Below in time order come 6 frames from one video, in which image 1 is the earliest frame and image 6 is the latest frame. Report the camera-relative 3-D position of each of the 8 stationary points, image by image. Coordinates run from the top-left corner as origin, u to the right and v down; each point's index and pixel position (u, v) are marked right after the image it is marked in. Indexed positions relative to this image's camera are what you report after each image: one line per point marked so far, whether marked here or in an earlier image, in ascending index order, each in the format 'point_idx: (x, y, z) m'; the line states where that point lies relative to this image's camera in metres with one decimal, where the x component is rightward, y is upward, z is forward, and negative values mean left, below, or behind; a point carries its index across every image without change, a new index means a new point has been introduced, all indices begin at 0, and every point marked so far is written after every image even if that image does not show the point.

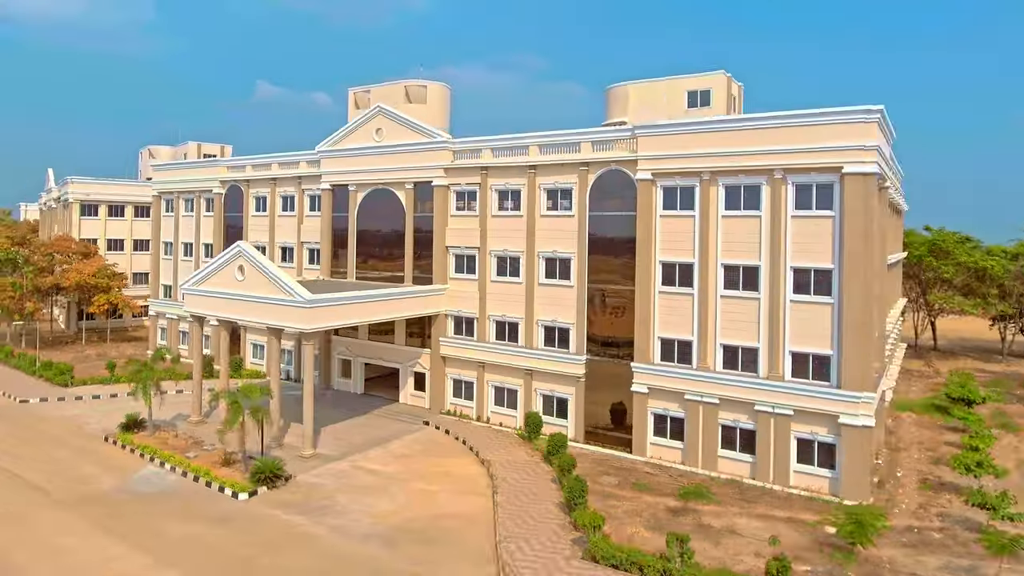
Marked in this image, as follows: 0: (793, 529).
0: (+7.8, -6.7, +19.0) m
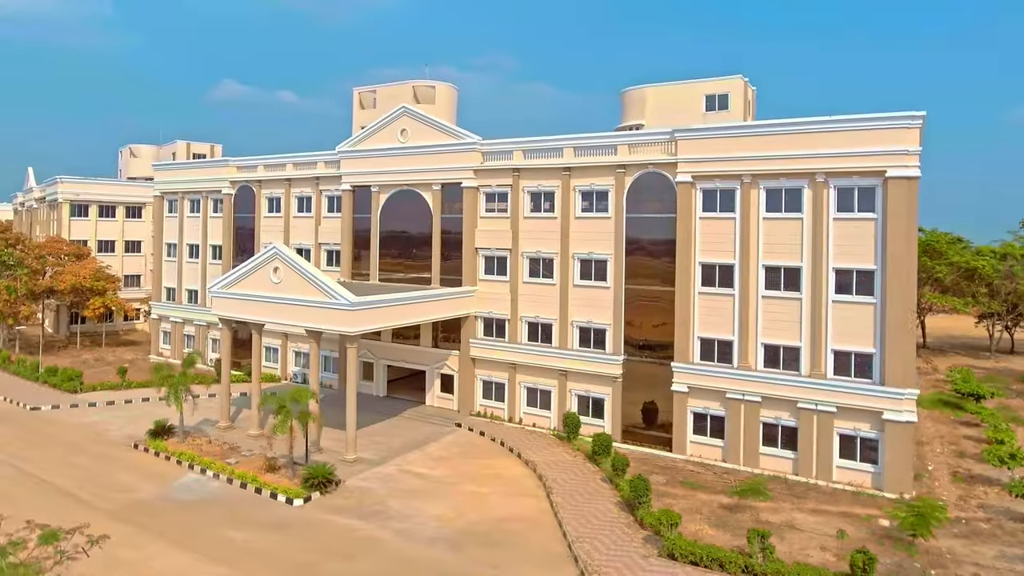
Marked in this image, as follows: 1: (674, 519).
0: (+9.6, -6.7, +19.6) m
1: (+4.3, -6.0, +17.7) m
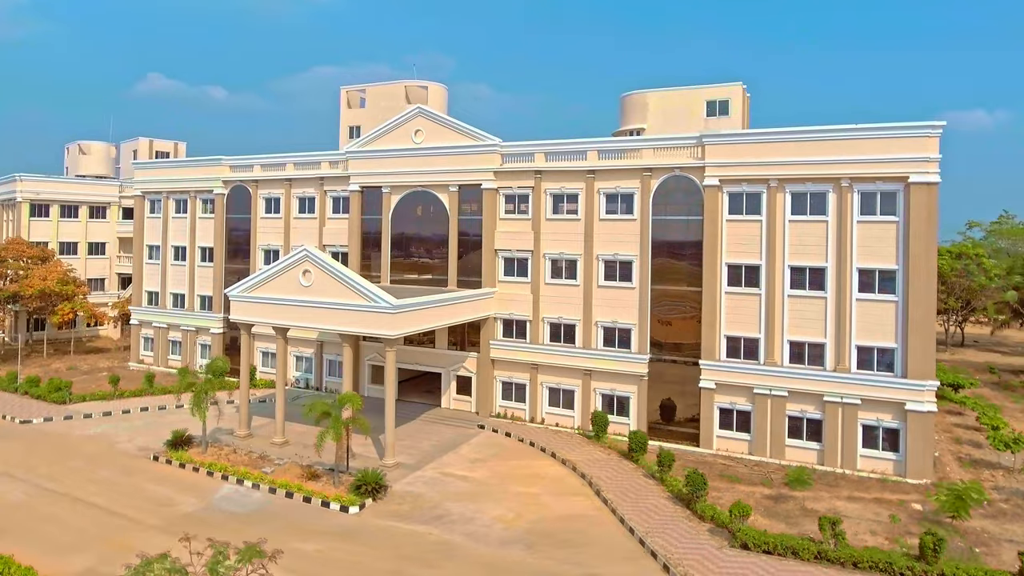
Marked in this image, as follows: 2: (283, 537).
0: (+11.4, -6.7, +20.8) m
1: (+6.3, -6.0, +18.4) m
2: (-6.3, -6.9, +18.8) m
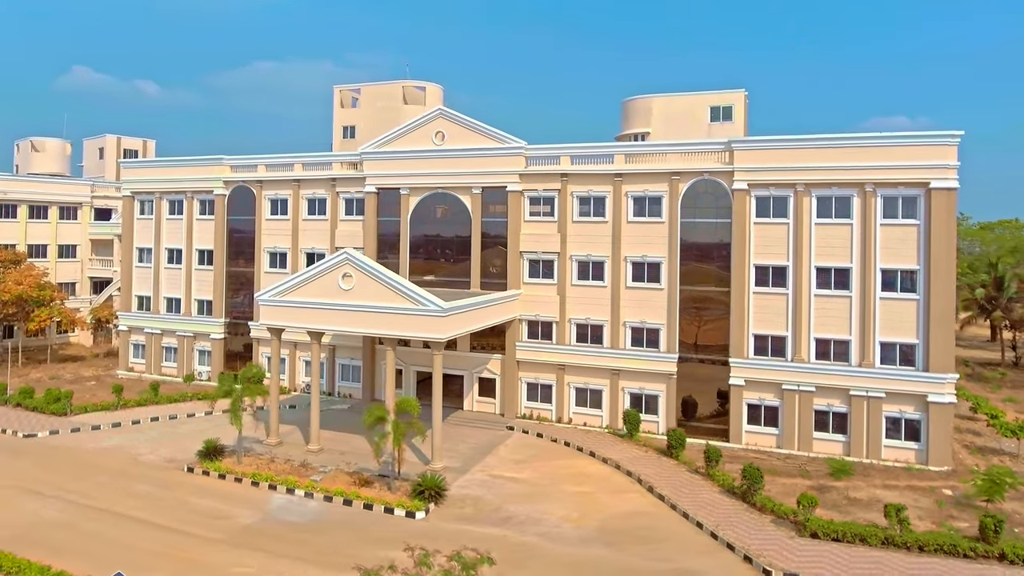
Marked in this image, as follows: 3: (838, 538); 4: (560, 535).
0: (+13.3, -6.7, +22.1) m
1: (+8.4, -6.0, +19.2) m
2: (-4.2, -7.0, +18.5) m
3: (+8.8, -6.8, +18.4) m
4: (+1.3, -7.0, +19.3) m
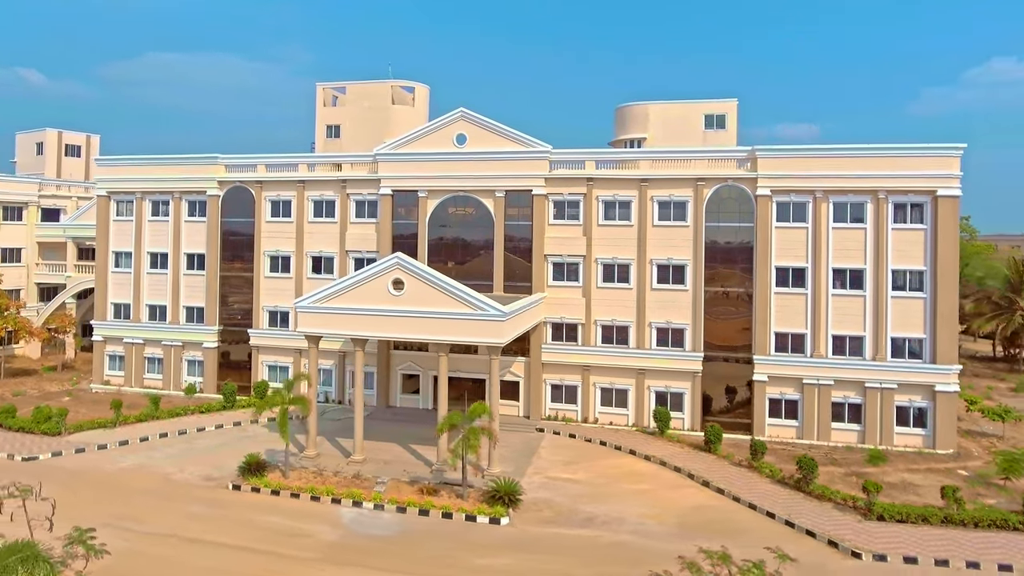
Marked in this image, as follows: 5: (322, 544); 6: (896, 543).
0: (+15.4, -6.7, +24.2) m
1: (+10.9, -6.0, +20.7) m
2: (-1.5, -7.1, +18.3) m
3: (+11.4, -6.8, +19.9) m
4: (+3.9, -7.1, +19.8) m
5: (-5.2, -7.1, +18.8) m
6: (+10.6, -7.0, +18.8) m
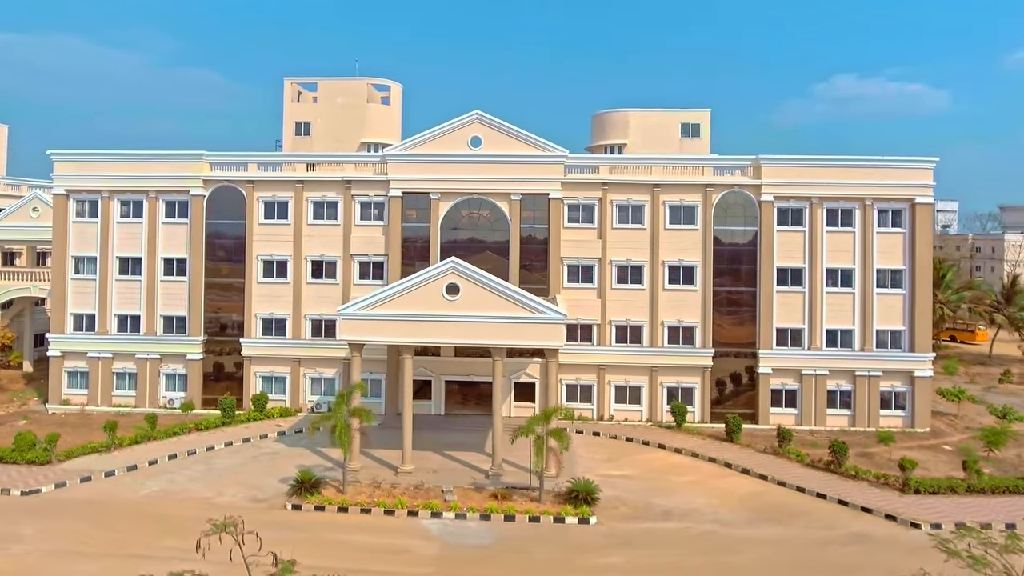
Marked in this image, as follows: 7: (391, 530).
0: (+17.1, -6.5, +27.2) m
1: (+13.3, -6.0, +23.0) m
2: (+1.5, -7.2, +18.4) m
3: (+13.9, -6.7, +22.4) m
4: (+6.5, -7.1, +20.9) m
5: (-2.2, -7.2, +18.3) m
6: (+13.3, -6.9, +21.1) m
7: (-3.5, -7.0, +19.8) m
